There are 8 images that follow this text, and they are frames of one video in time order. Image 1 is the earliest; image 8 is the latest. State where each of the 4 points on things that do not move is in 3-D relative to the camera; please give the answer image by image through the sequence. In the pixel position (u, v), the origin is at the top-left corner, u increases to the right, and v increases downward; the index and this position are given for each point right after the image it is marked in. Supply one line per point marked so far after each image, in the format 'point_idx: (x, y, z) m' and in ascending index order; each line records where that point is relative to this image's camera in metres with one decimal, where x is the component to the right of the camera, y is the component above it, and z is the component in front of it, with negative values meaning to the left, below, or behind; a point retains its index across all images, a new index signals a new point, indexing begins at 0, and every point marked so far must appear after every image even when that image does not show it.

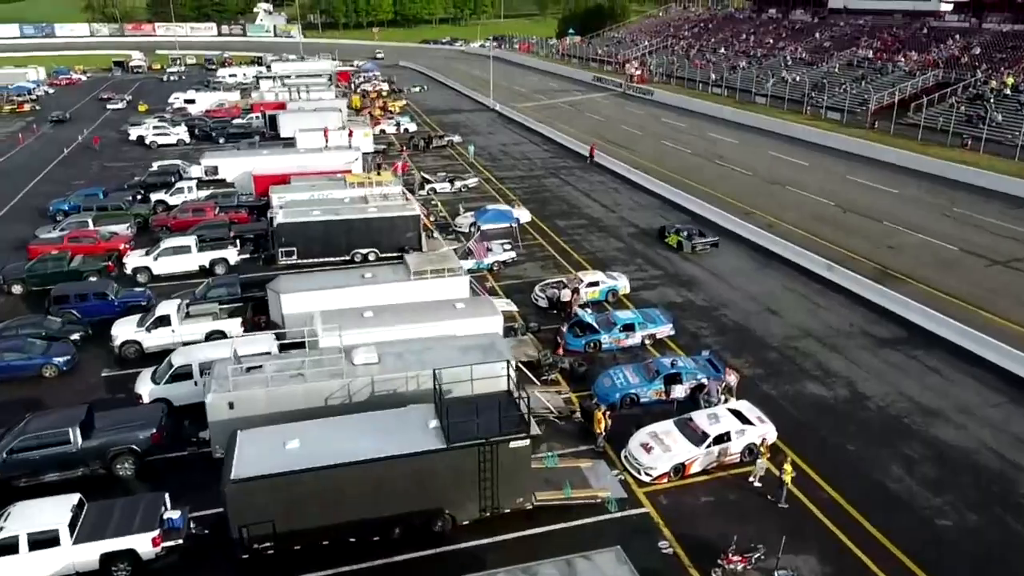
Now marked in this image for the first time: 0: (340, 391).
0: (-4.3, -2.6, +19.2) m
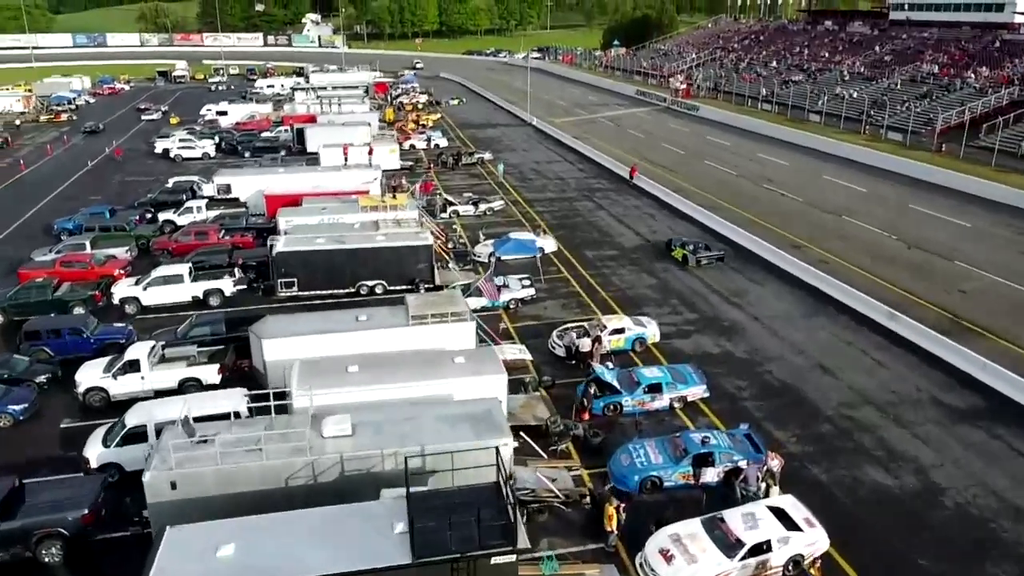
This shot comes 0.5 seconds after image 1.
0: (-4.4, -3.8, +16.2) m
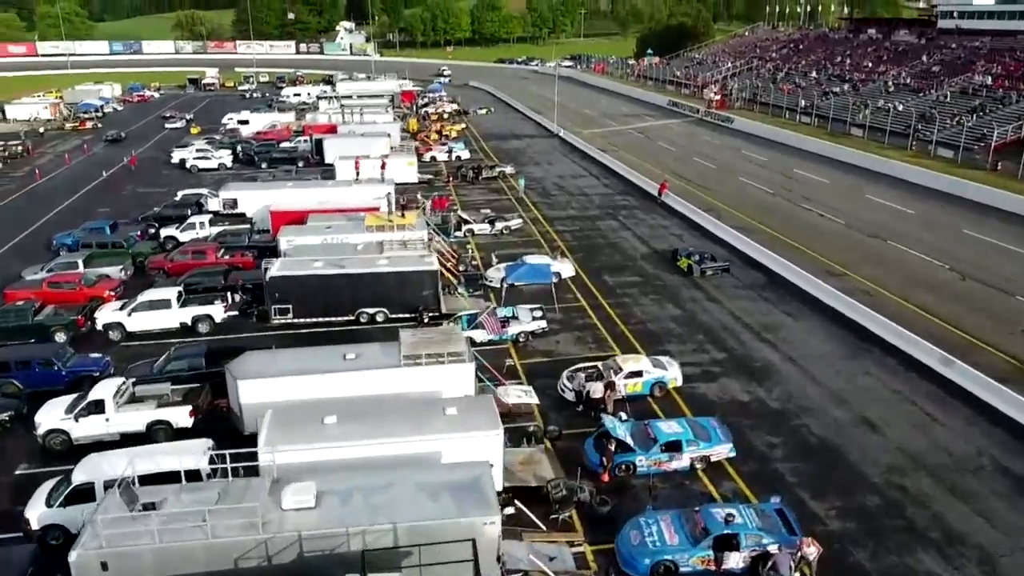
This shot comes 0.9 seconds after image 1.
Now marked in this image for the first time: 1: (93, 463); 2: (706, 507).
0: (-4.7, -4.8, +14.0) m
1: (-9.3, -3.9, +17.0) m
2: (+4.2, -4.8, +16.6) m
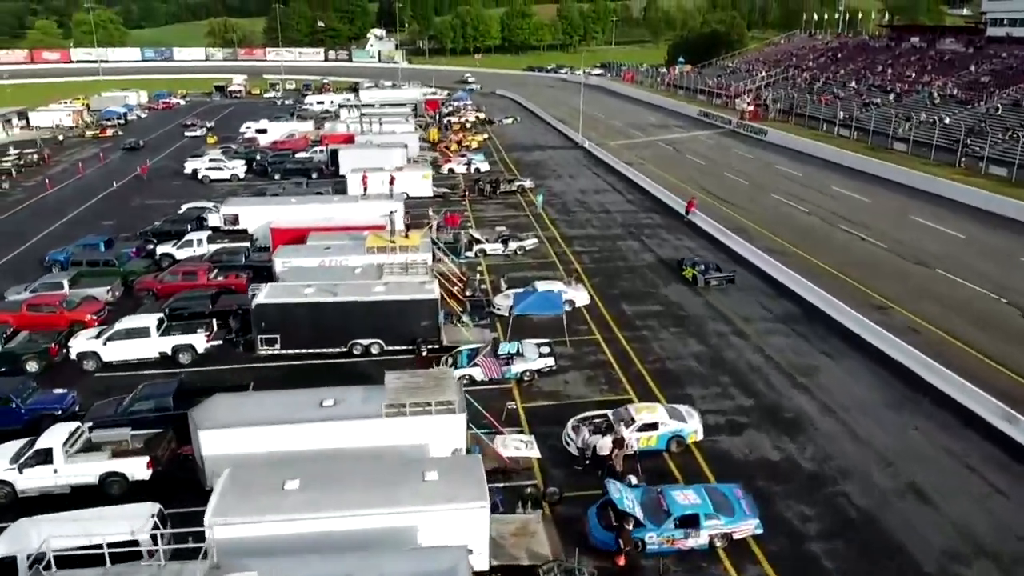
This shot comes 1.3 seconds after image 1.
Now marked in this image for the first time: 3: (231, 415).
0: (-5.1, -5.7, +11.6) m
1: (-9.6, -4.7, +14.9) m
2: (+3.9, -5.8, +13.9) m
3: (-6.9, -3.1, +18.5) m
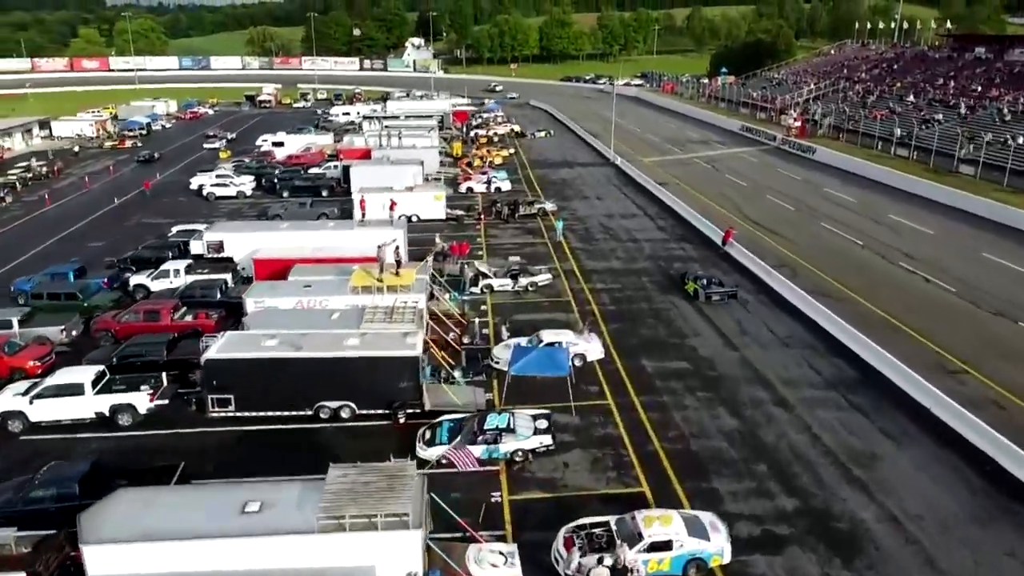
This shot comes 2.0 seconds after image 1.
0: (-6.1, -7.1, +7.7) m
1: (-10.4, -6.1, +11.1) m
2: (+3.0, -7.4, +9.5) m
3: (-7.5, -4.5, +14.7) m
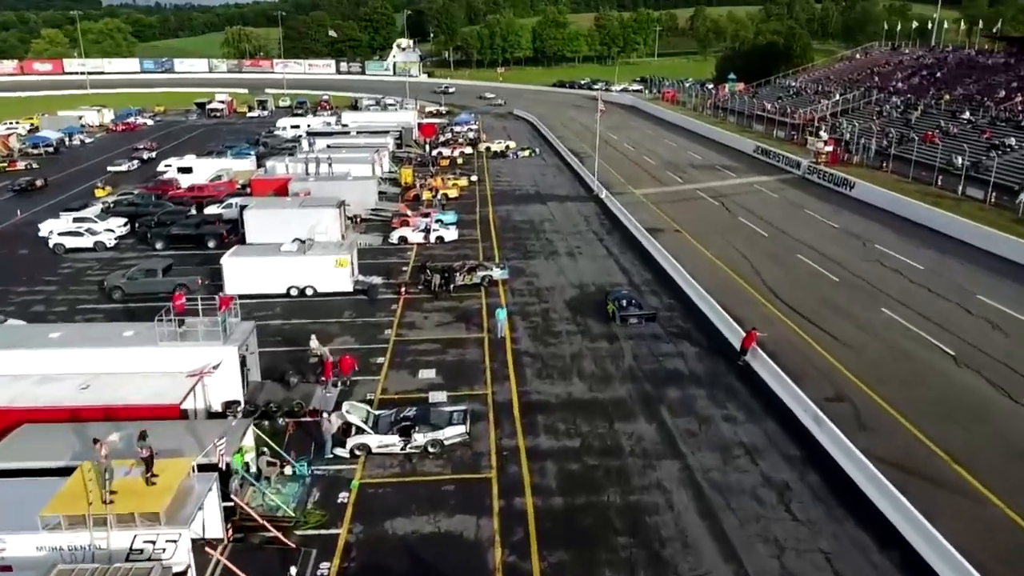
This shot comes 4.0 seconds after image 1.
0: (-9.2, -11.4, -5.4) m
1: (-13.5, -10.4, -1.9) m
2: (-0.1, -11.7, -3.6) m
3: (-10.5, -8.8, +1.7) m
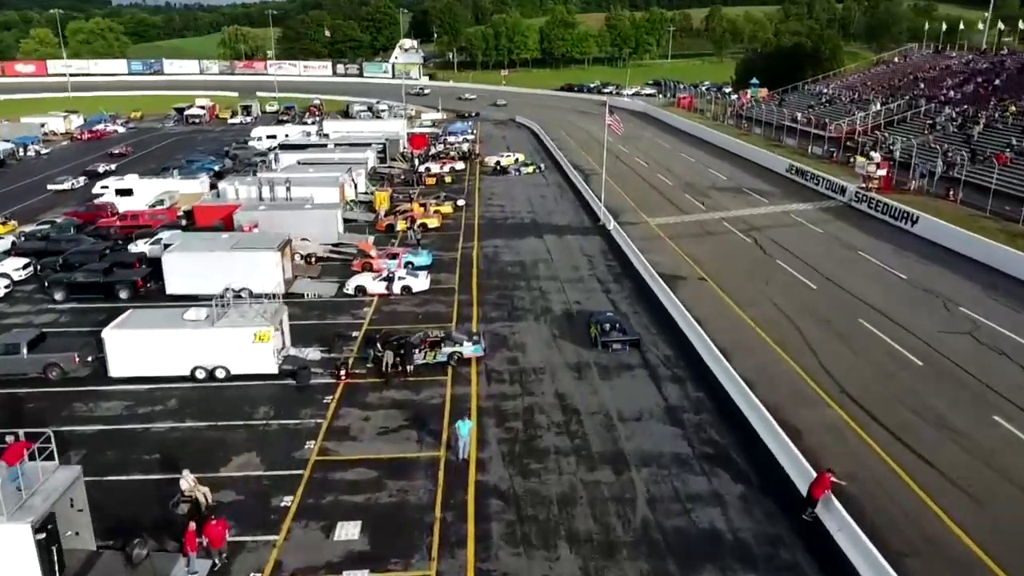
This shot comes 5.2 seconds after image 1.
0: (-10.6, -14.0, -13.4) m
1: (-14.8, -13.0, -9.8) m
2: (-1.5, -14.4, -11.7) m
3: (-11.8, -11.5, -6.3) m
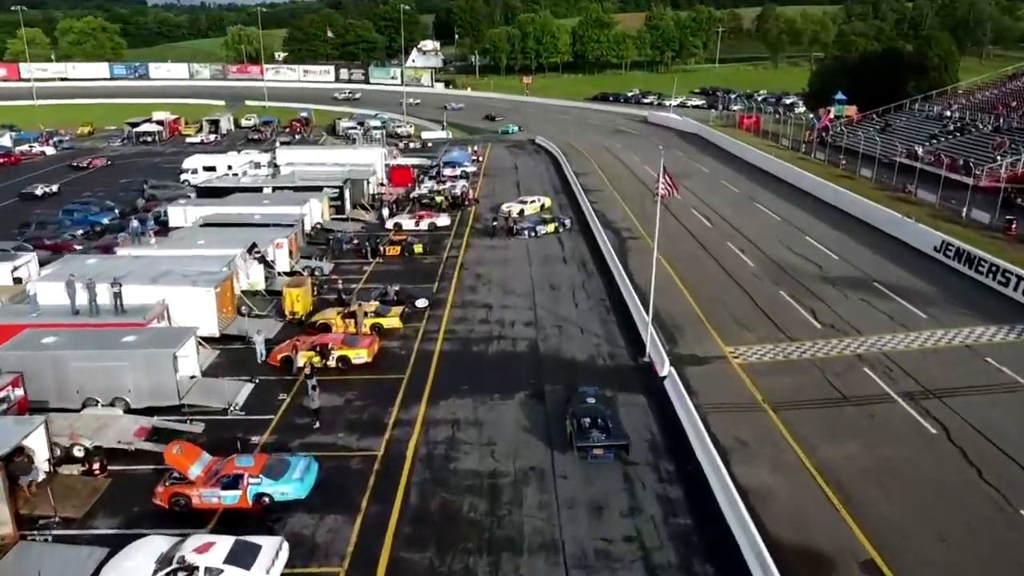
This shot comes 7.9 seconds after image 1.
0: (-14.0, -19.9, -31.2) m
1: (-18.0, -18.8, -27.5) m
2: (-4.8, -20.5, -29.9) m
3: (-14.8, -17.4, -24.1) m
